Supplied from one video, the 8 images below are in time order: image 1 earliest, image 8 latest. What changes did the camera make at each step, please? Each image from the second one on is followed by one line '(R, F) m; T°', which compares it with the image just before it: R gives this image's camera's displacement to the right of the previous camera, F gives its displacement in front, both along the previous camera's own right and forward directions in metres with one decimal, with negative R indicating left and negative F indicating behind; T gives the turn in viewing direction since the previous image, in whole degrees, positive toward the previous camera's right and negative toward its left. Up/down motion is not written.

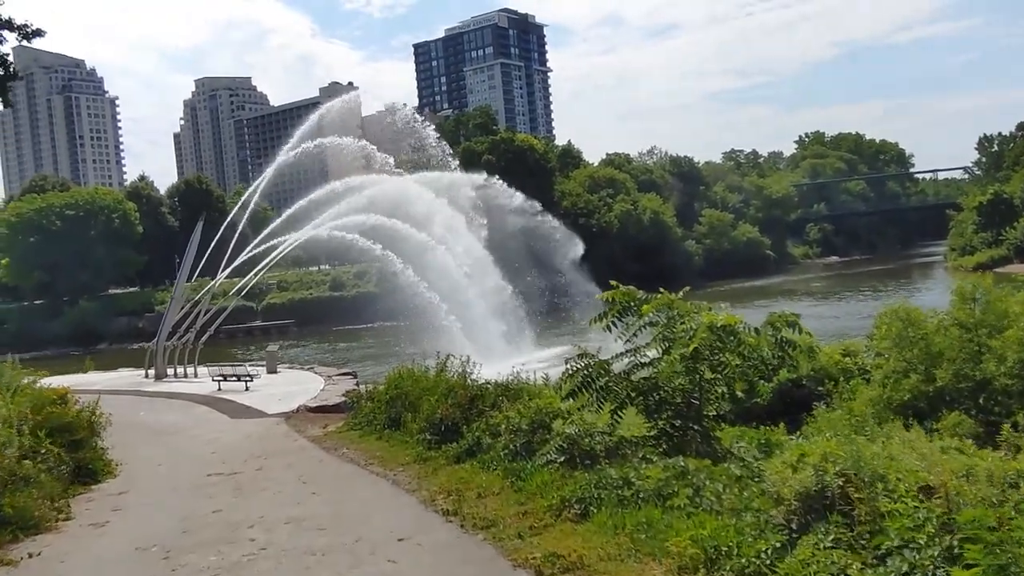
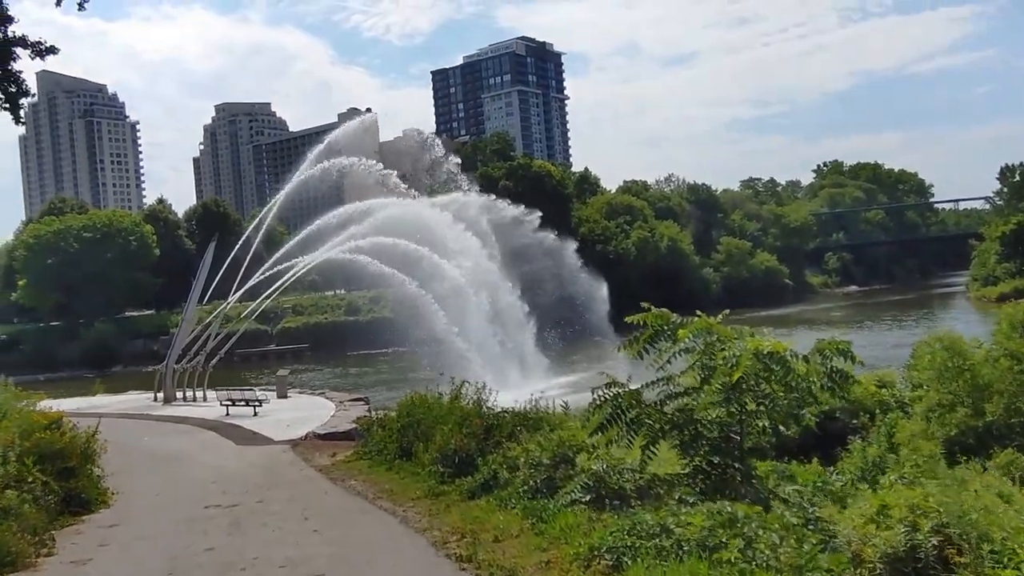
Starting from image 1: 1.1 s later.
(-0.1, +0.7) m; -1°
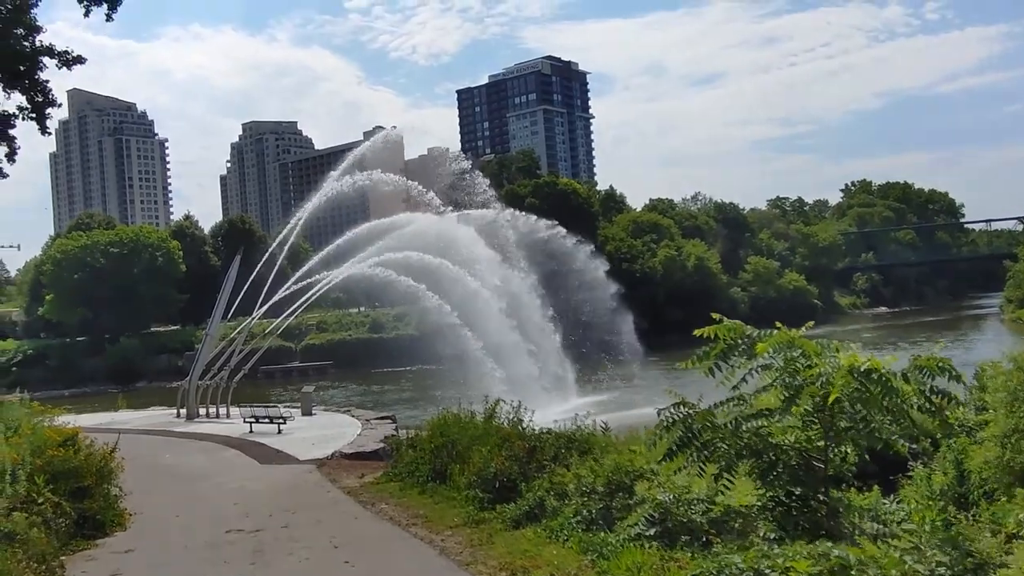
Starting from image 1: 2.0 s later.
(-0.2, +0.8) m; -1°
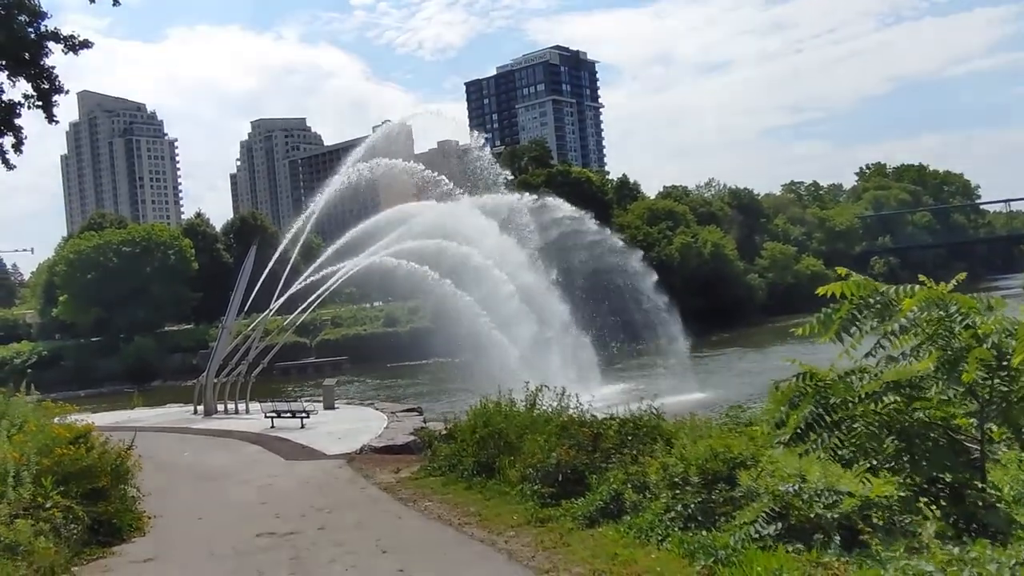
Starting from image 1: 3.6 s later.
(-0.4, +1.1) m; -1°
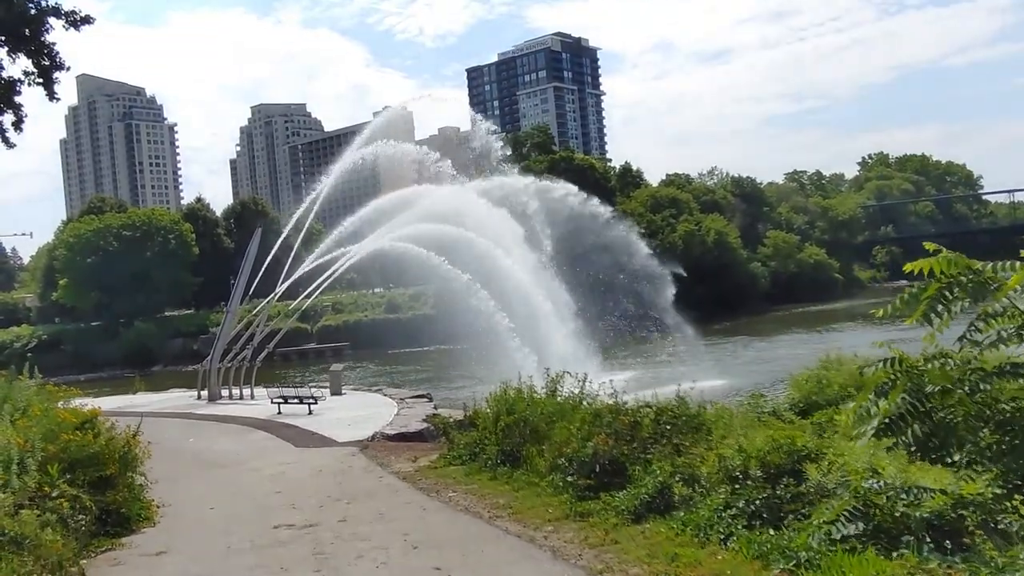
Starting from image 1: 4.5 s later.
(-0.3, +0.5) m; 0°
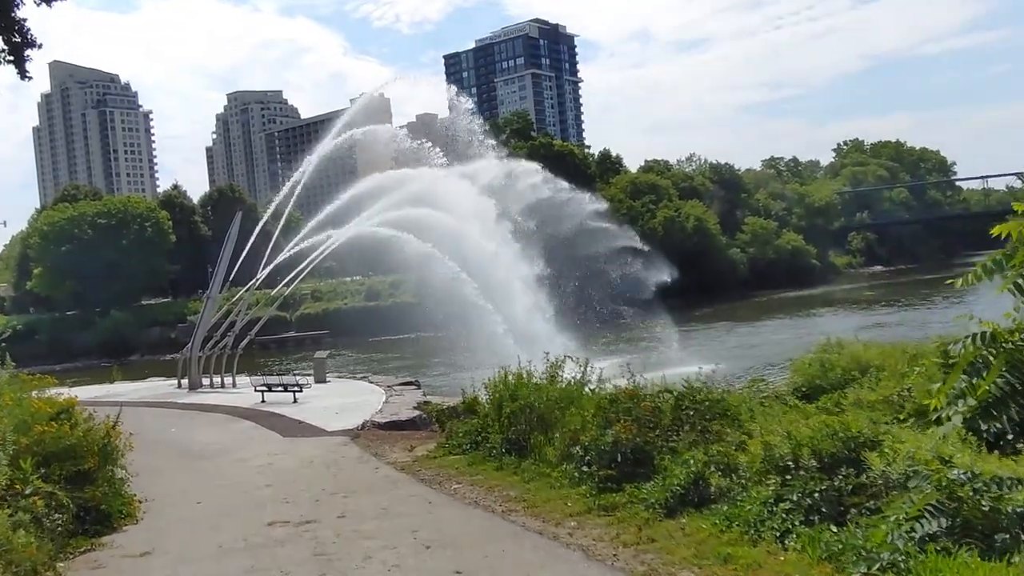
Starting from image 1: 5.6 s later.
(-0.3, +0.6) m; +1°
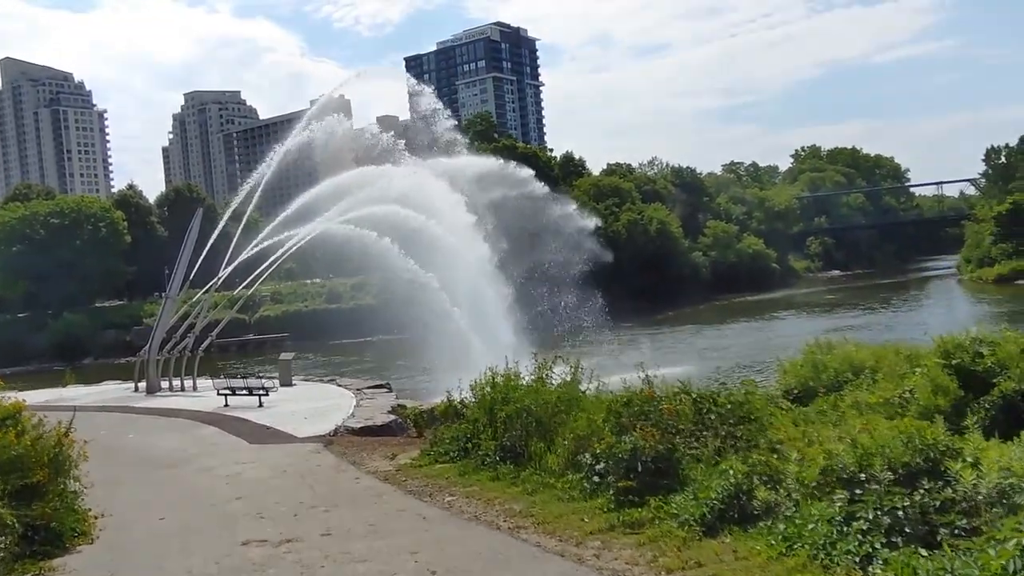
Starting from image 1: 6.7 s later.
(-0.3, +0.8) m; +2°
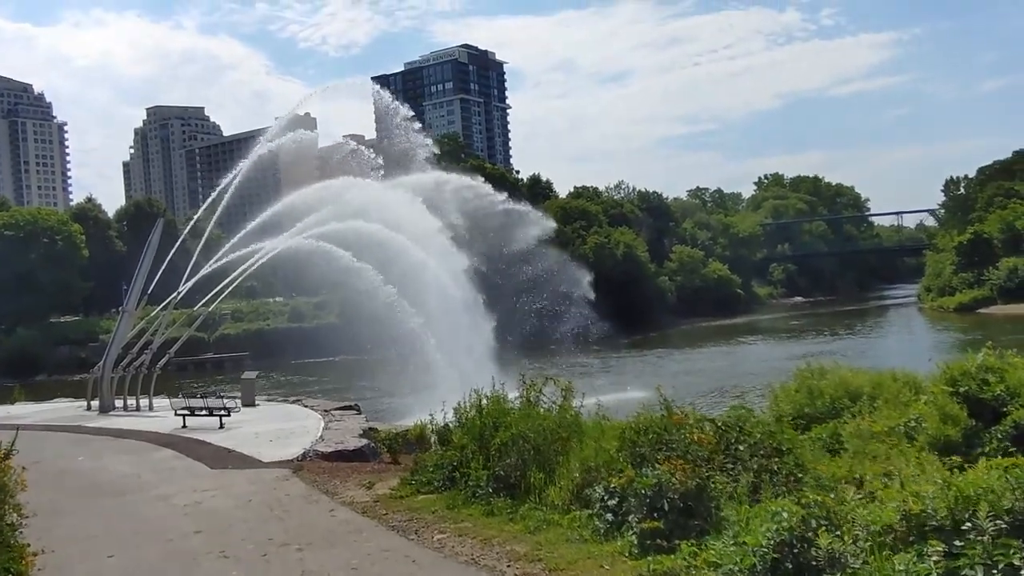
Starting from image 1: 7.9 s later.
(-0.3, +0.9) m; +2°
